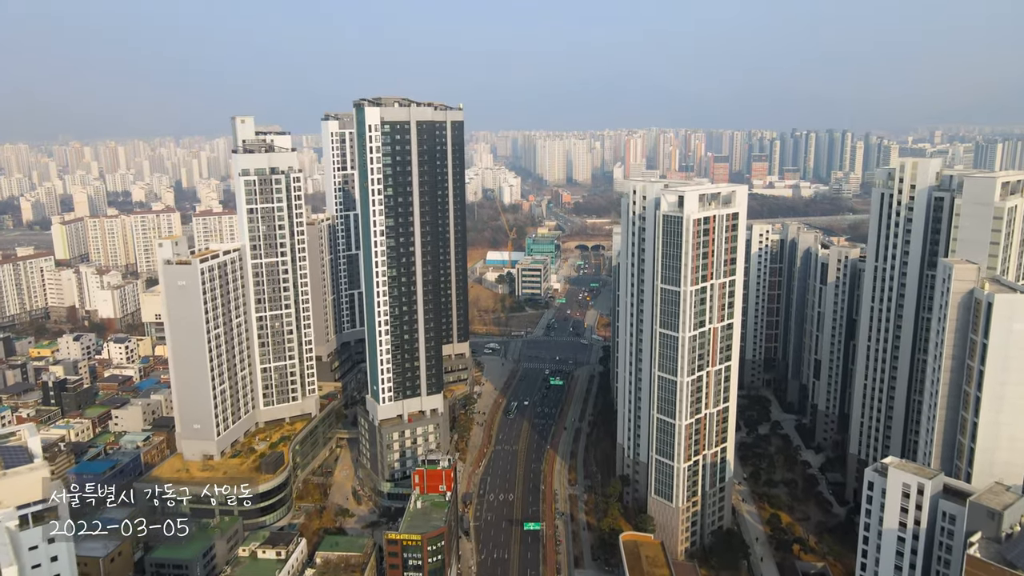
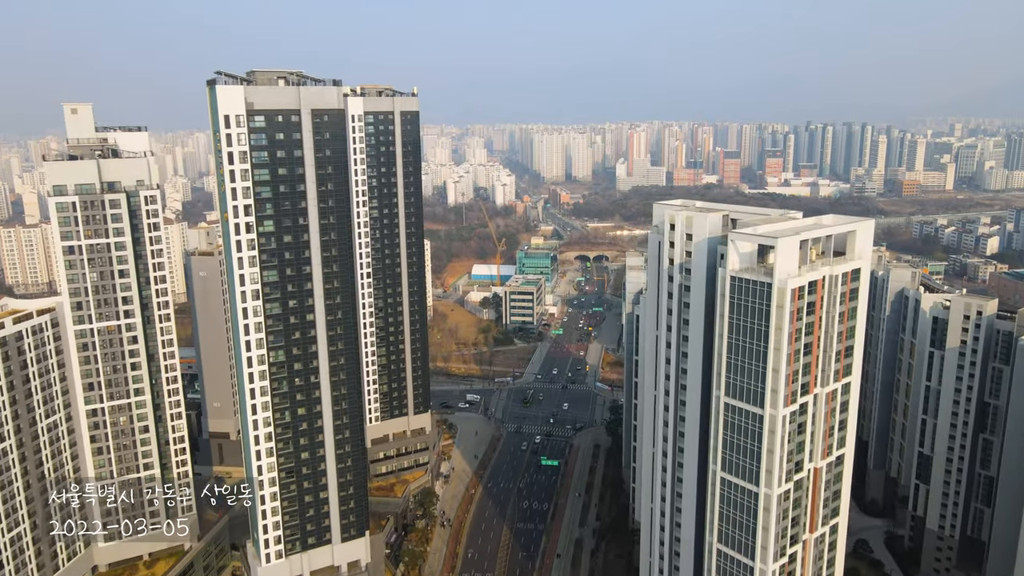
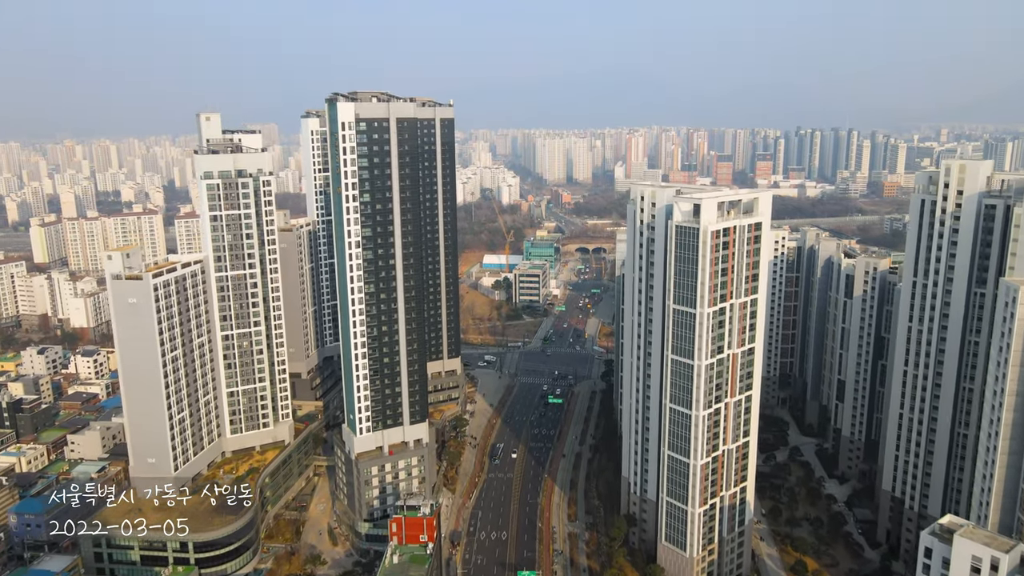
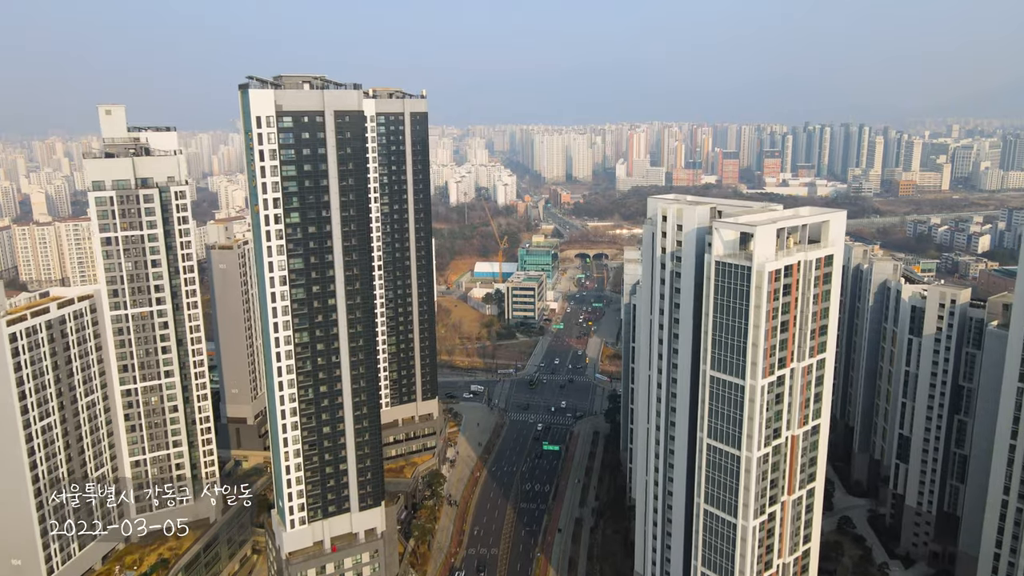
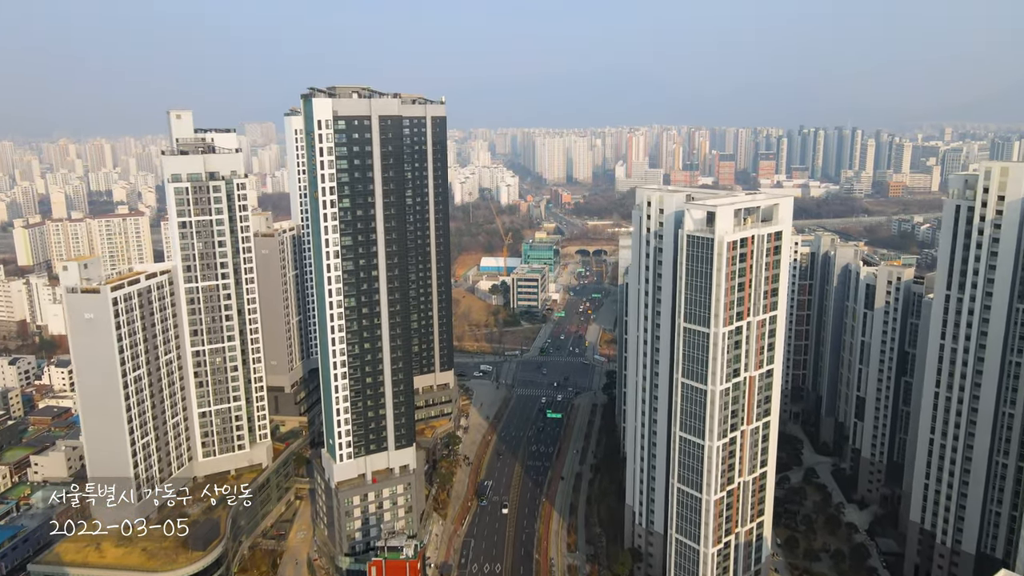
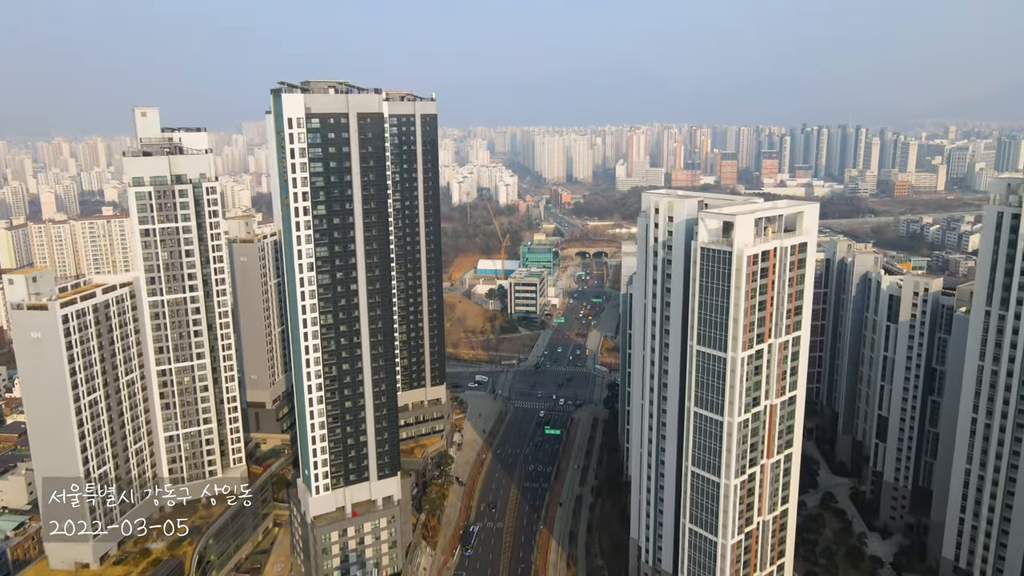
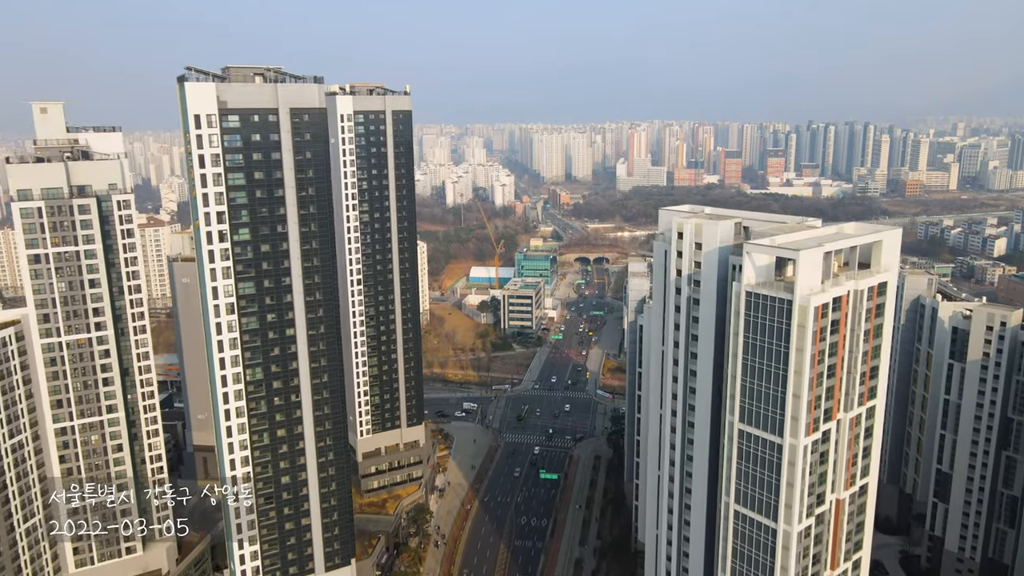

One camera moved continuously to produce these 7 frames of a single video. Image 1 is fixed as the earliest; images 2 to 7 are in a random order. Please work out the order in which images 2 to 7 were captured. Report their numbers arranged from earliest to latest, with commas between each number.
3, 5, 6, 4, 2, 7
